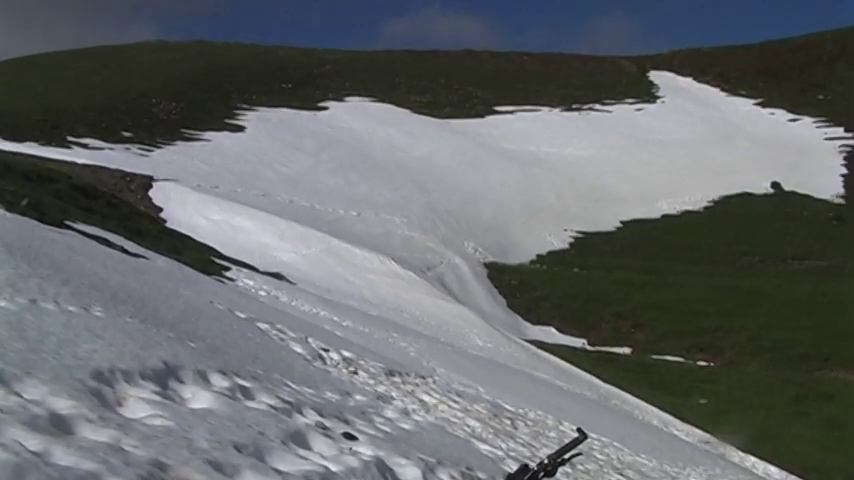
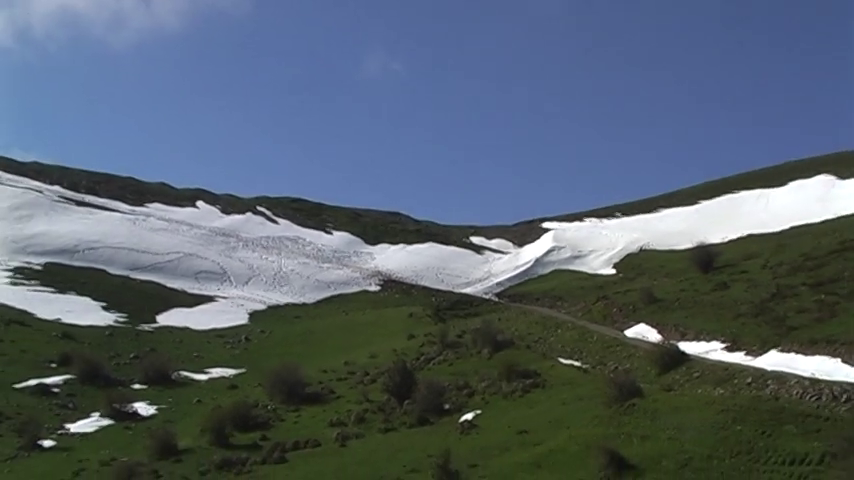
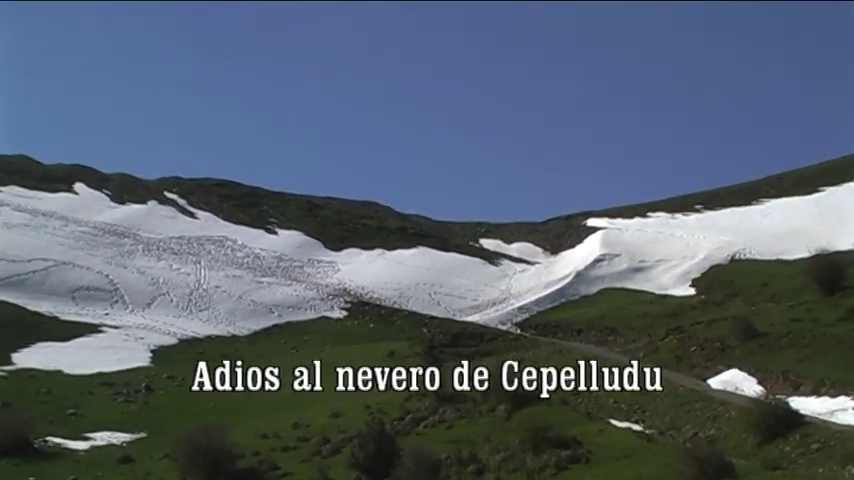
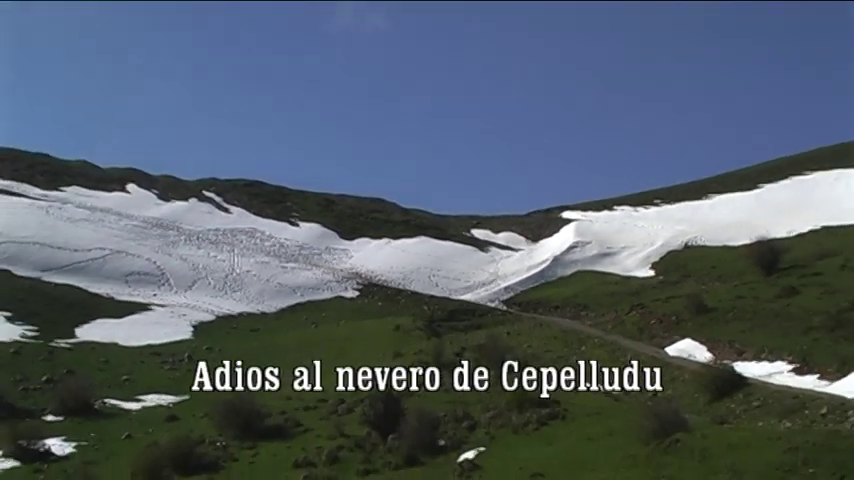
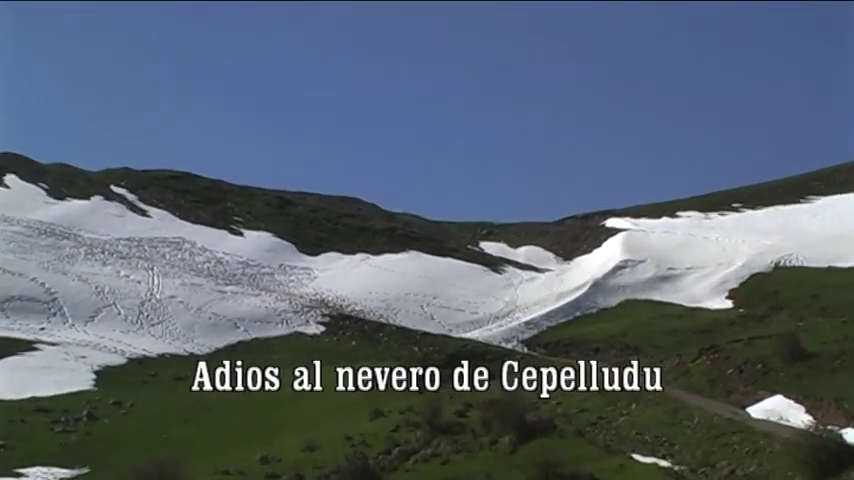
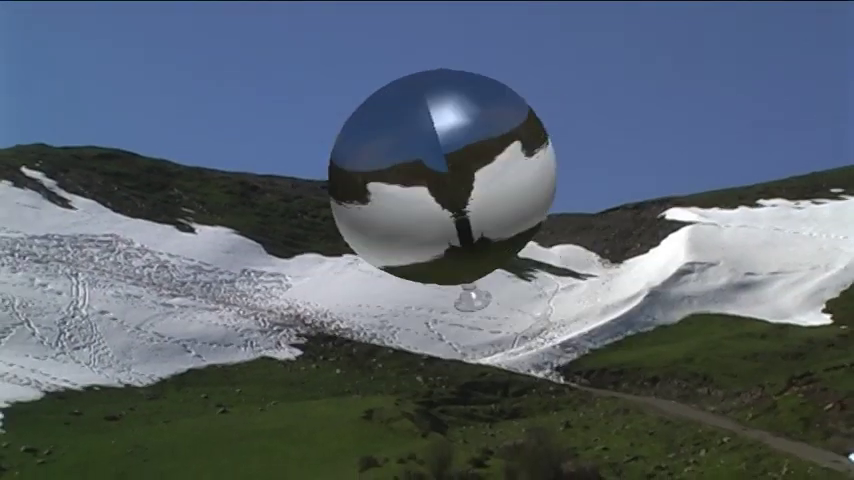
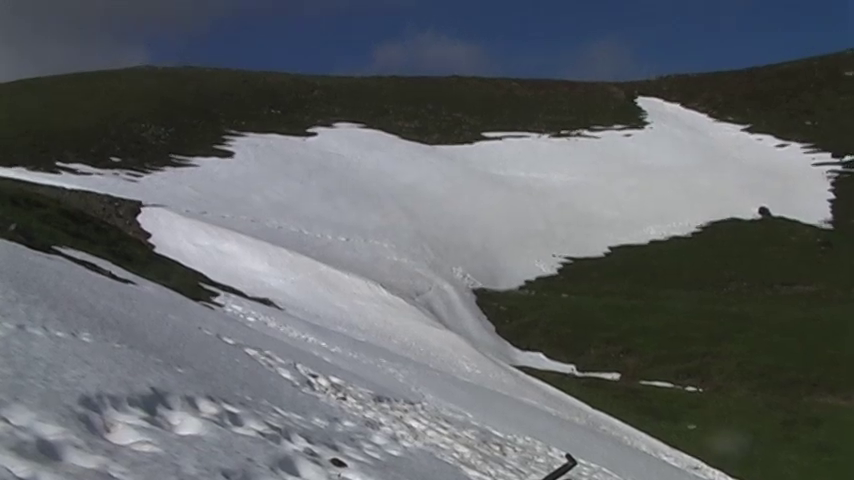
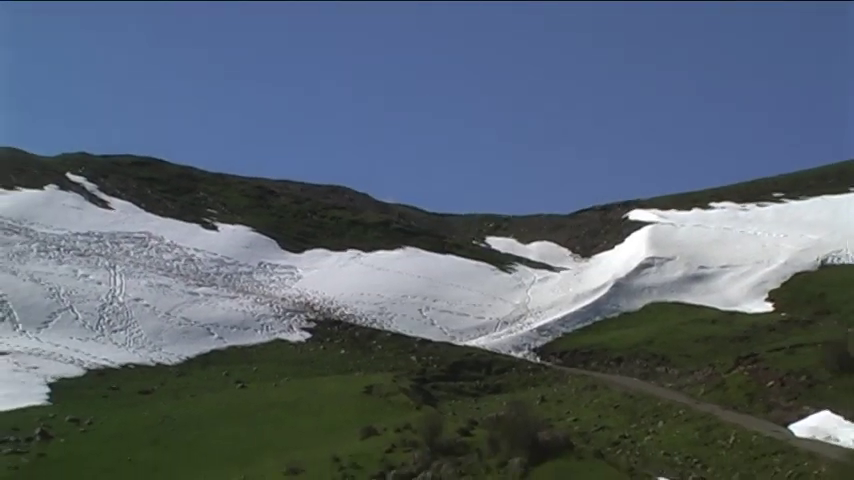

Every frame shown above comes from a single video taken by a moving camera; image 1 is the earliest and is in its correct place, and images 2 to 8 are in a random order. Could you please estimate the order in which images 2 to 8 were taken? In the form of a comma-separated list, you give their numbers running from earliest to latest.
7, 6, 8, 5, 3, 4, 2
